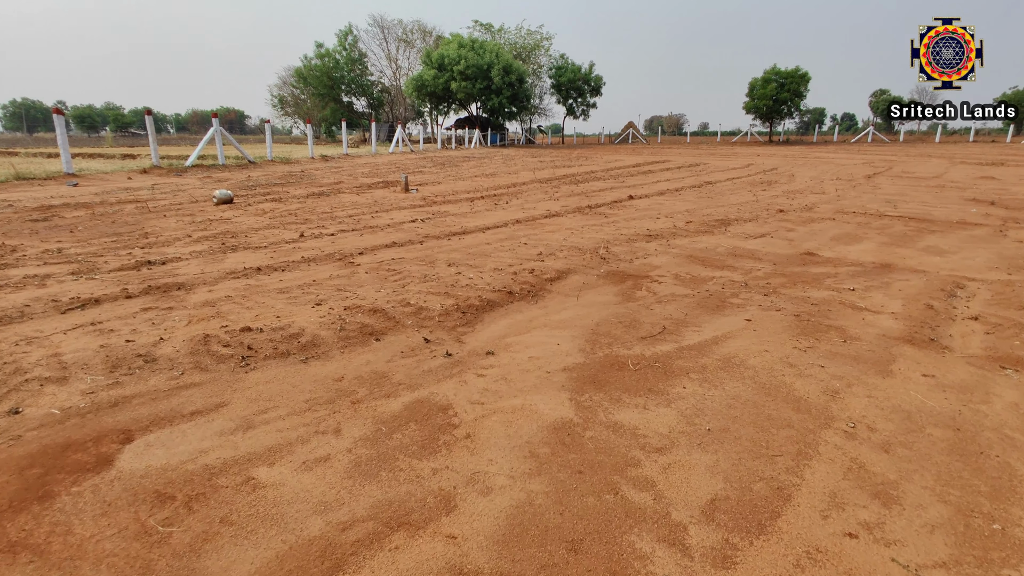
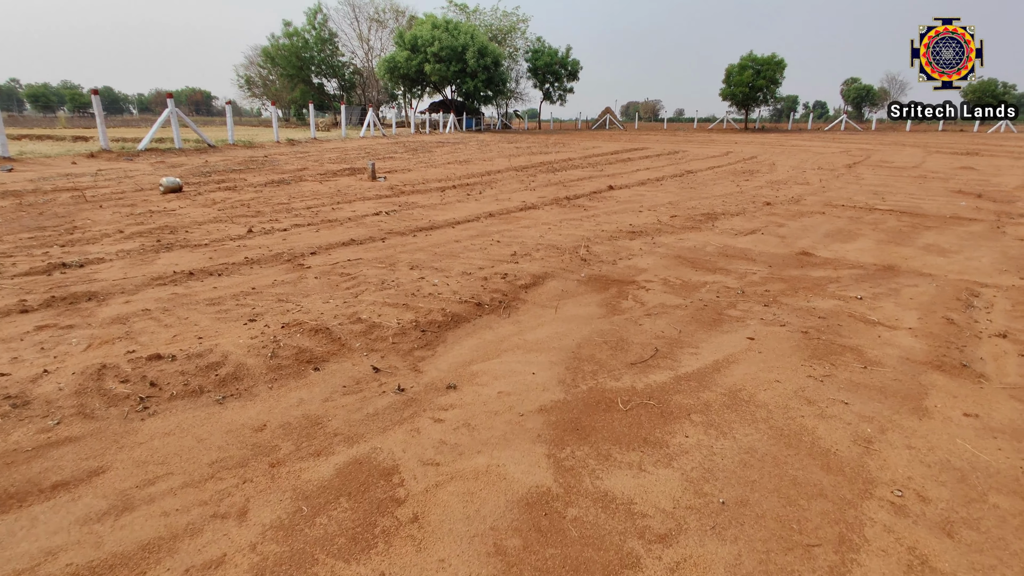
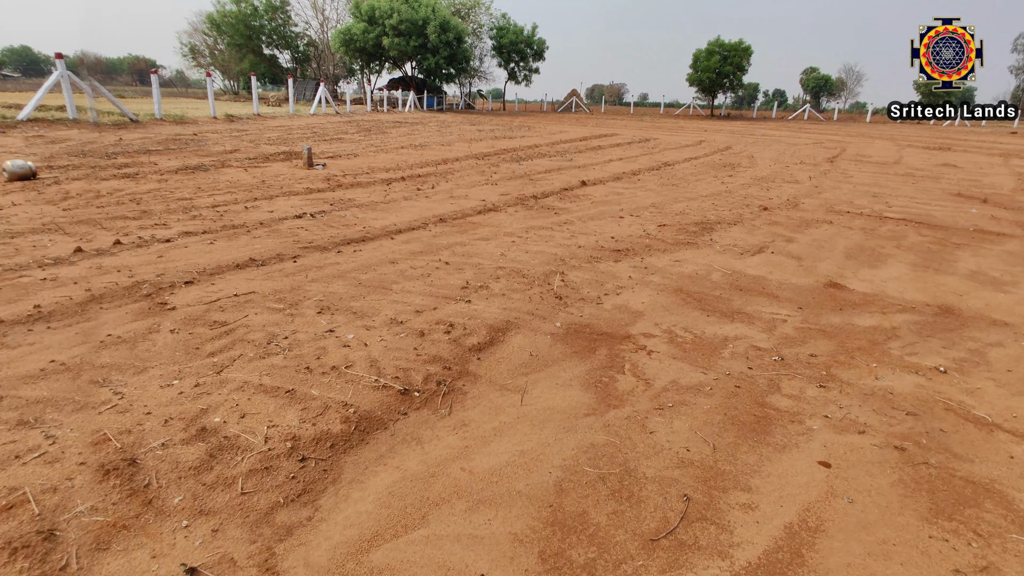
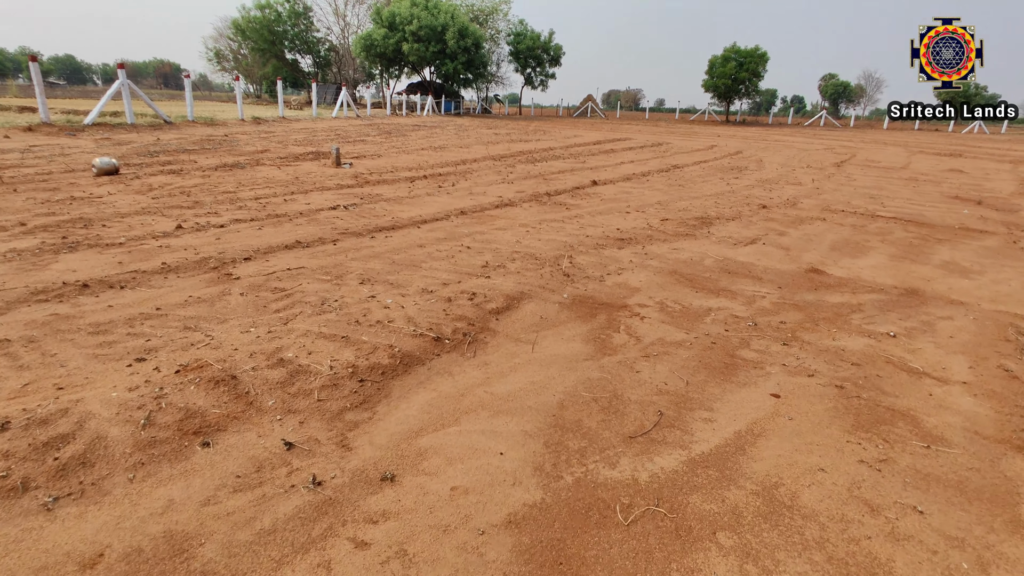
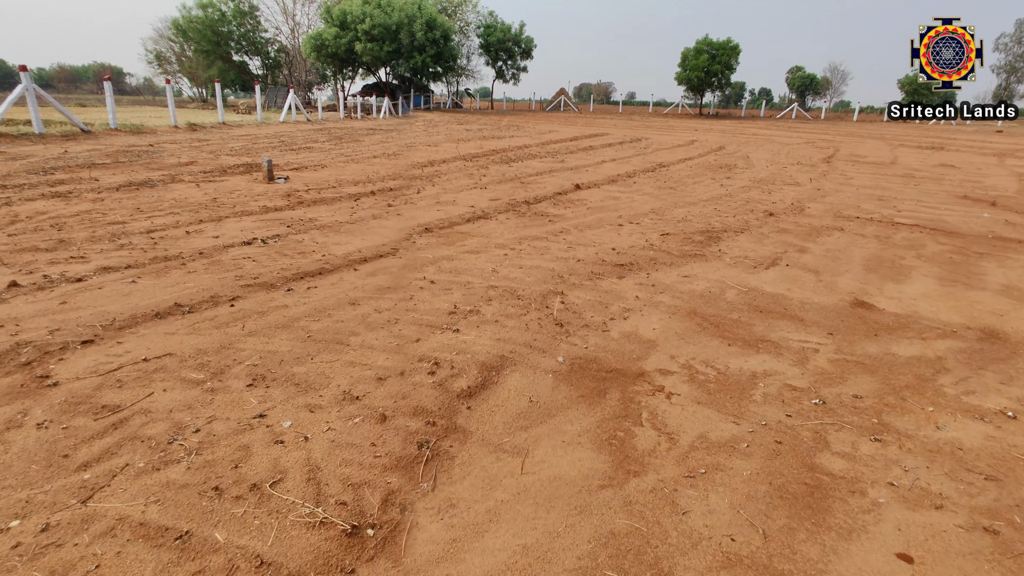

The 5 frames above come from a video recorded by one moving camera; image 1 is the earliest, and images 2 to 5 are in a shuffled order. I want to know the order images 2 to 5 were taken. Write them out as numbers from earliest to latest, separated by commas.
2, 4, 3, 5
